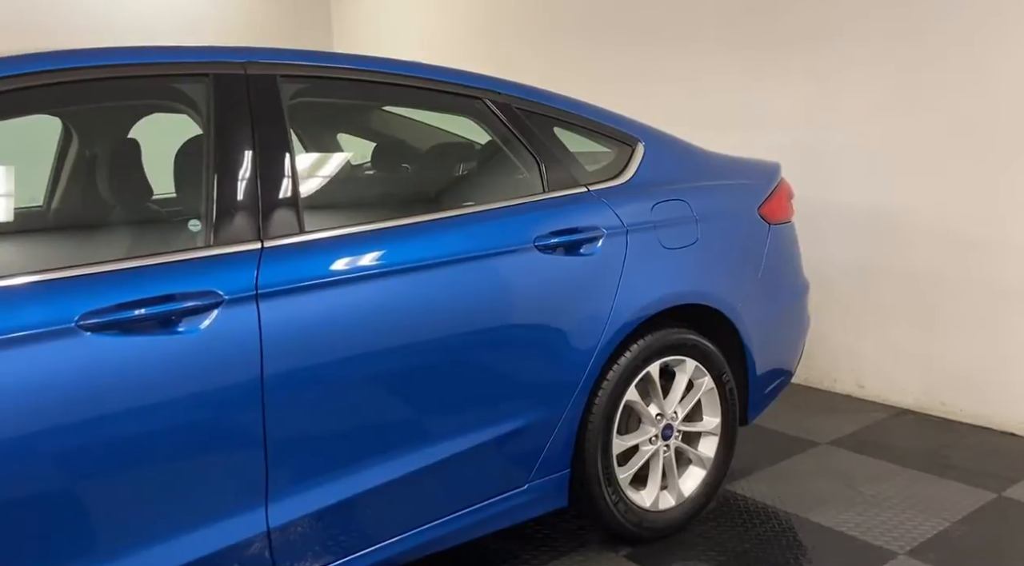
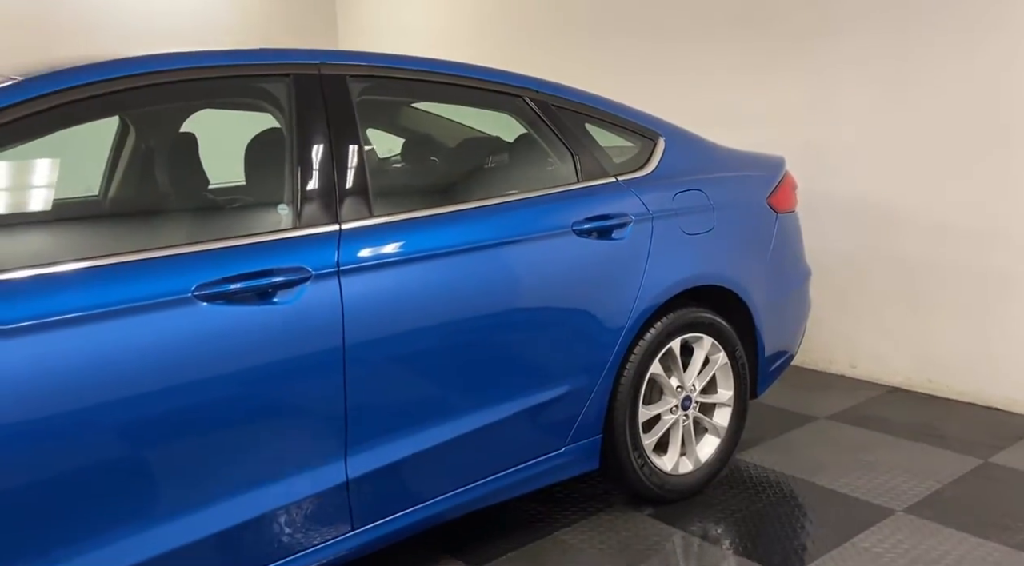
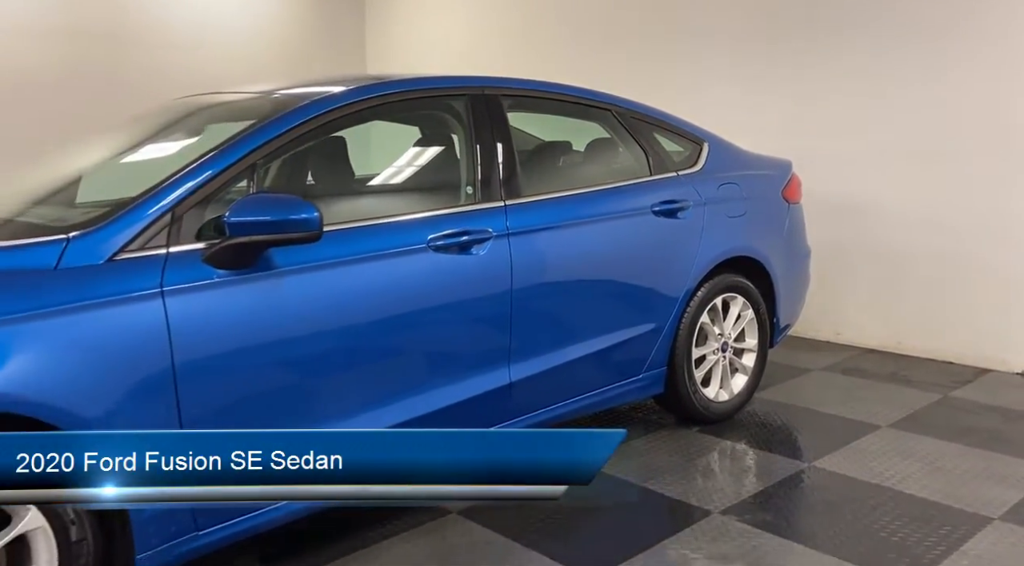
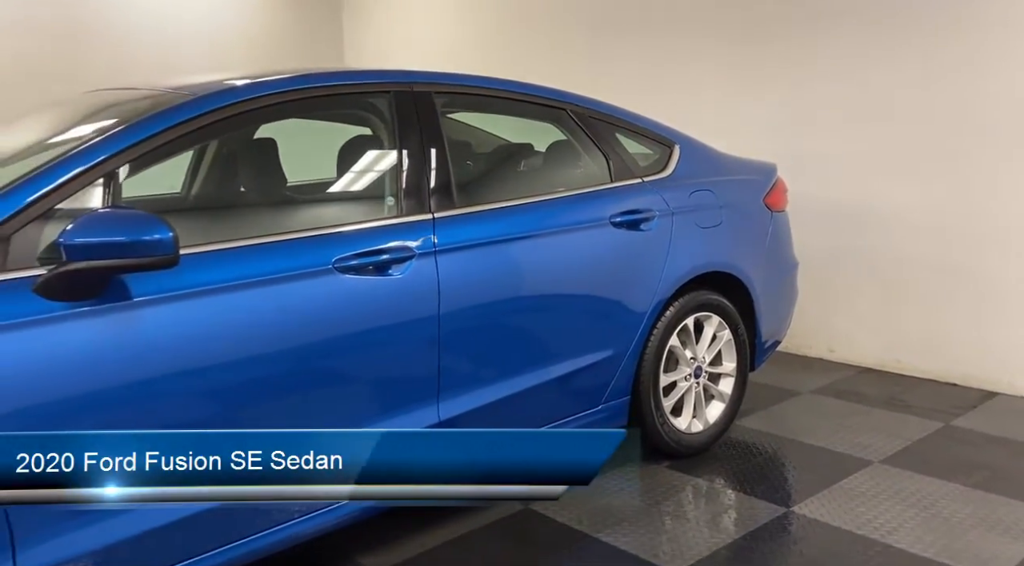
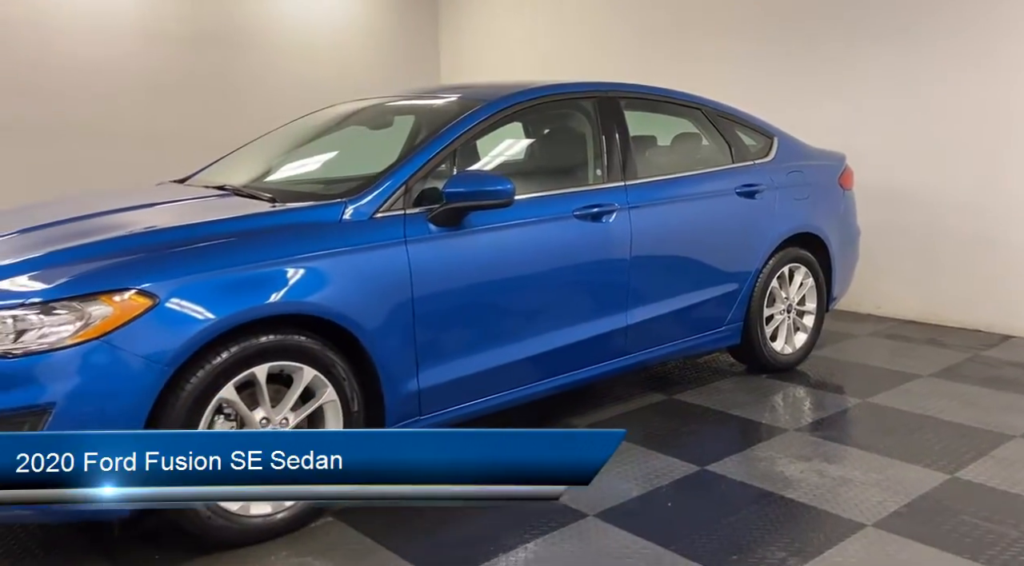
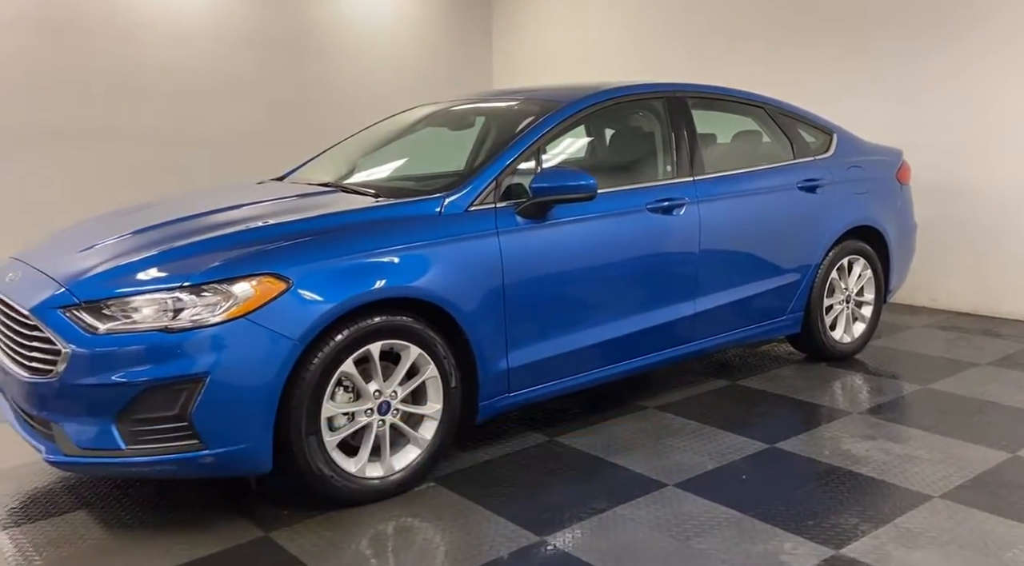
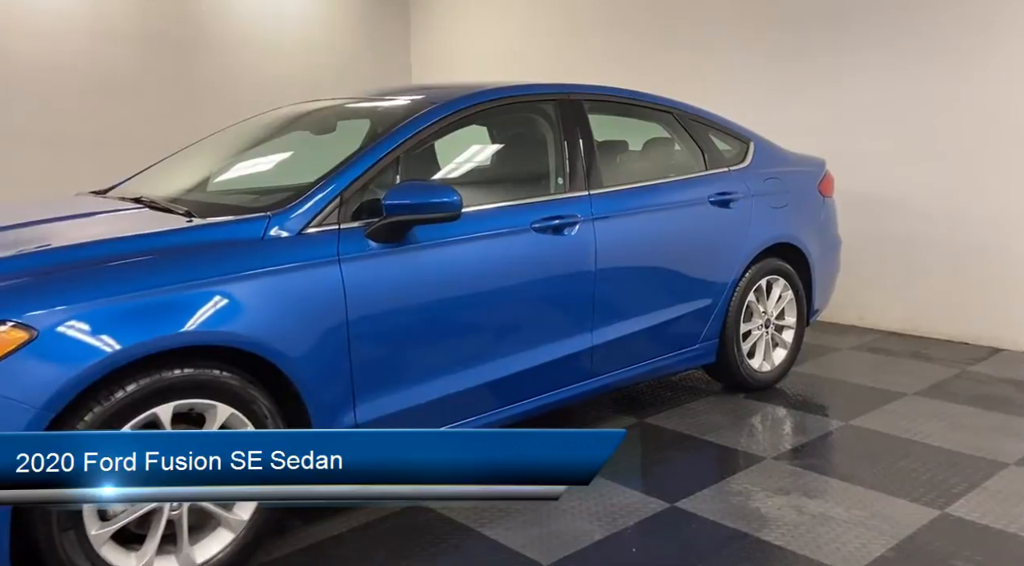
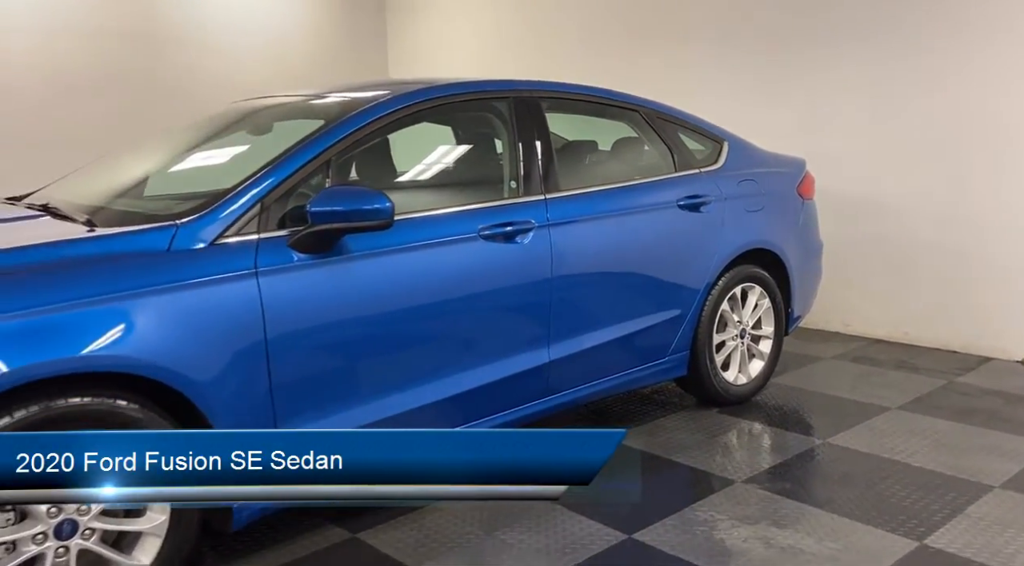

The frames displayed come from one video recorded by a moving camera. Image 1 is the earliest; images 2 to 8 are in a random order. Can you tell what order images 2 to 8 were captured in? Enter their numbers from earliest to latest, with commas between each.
2, 4, 3, 8, 7, 5, 6
